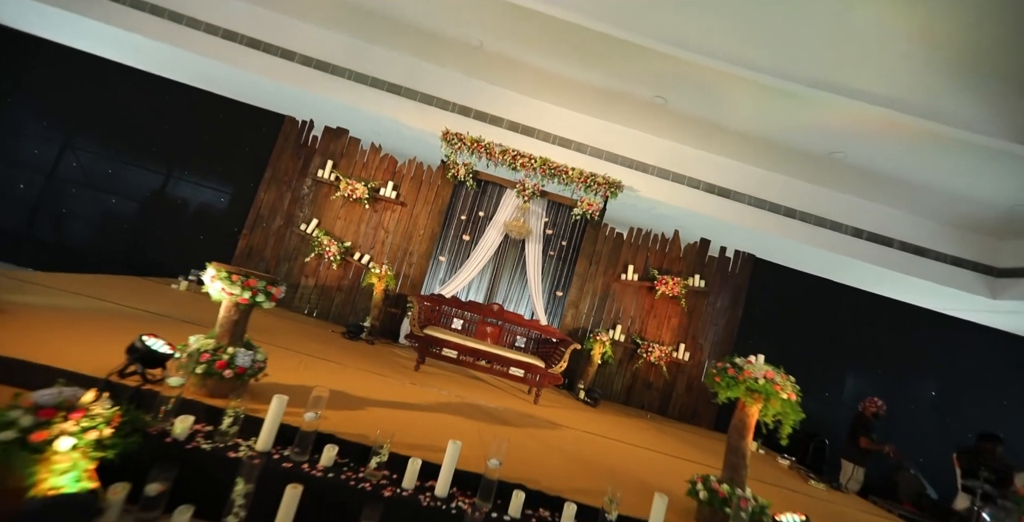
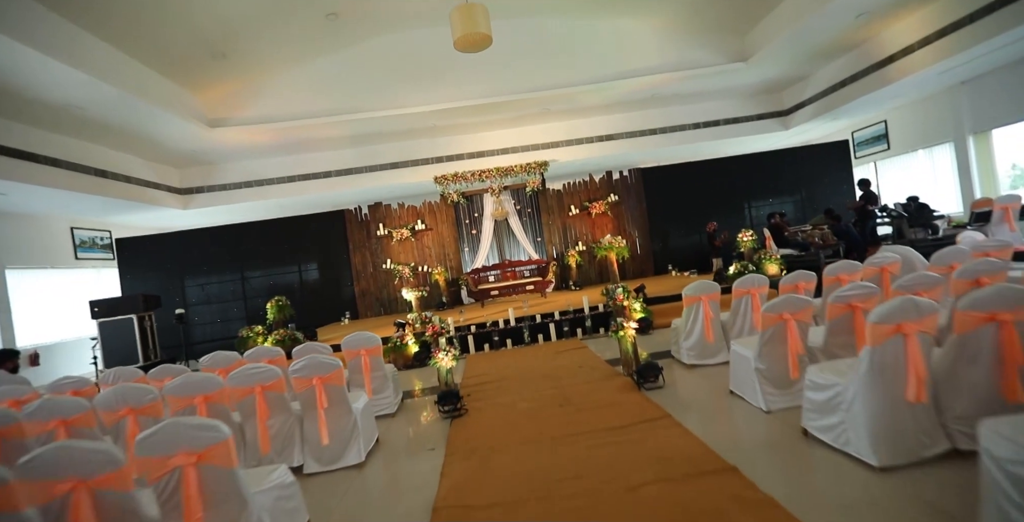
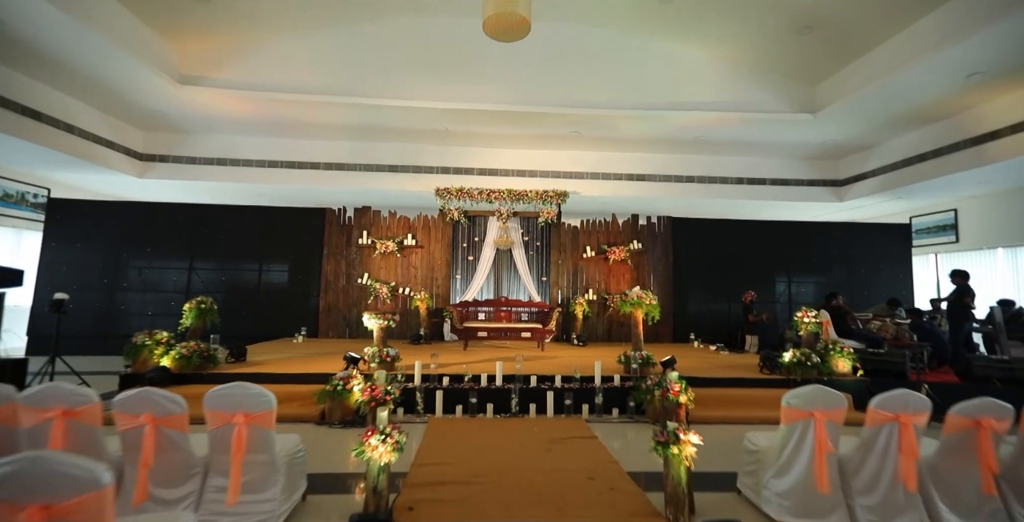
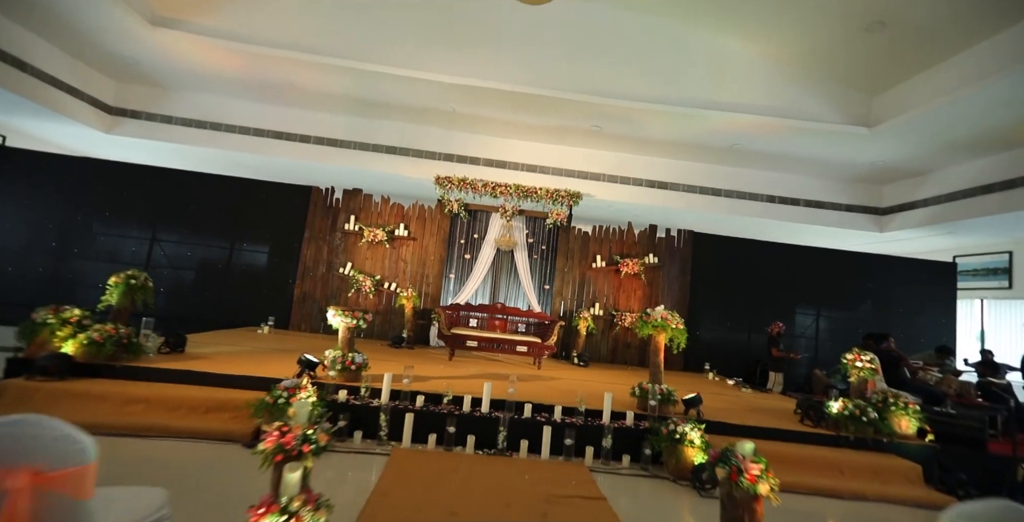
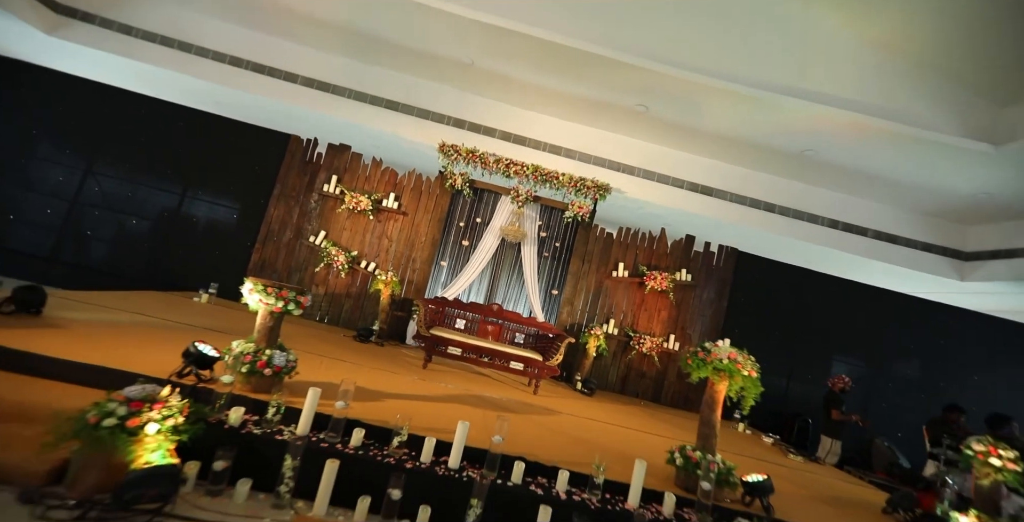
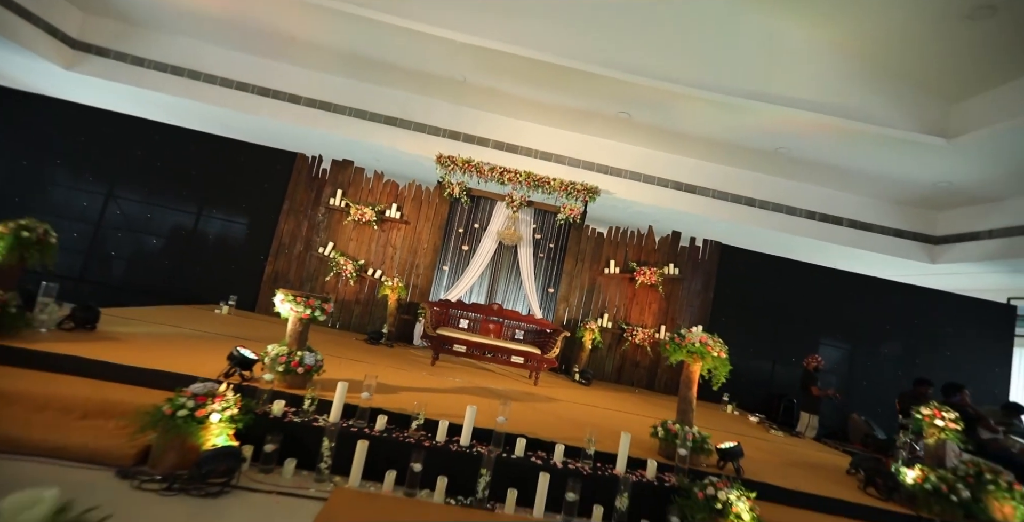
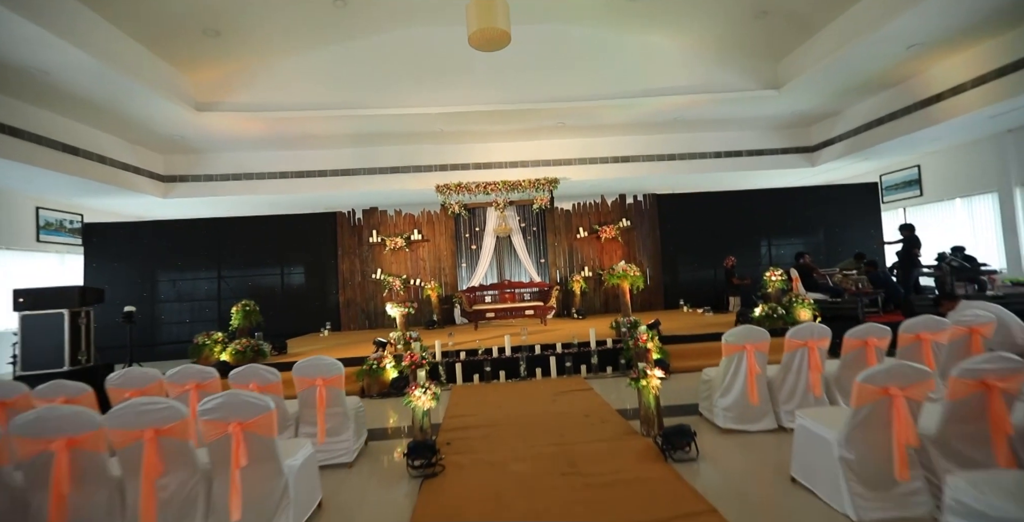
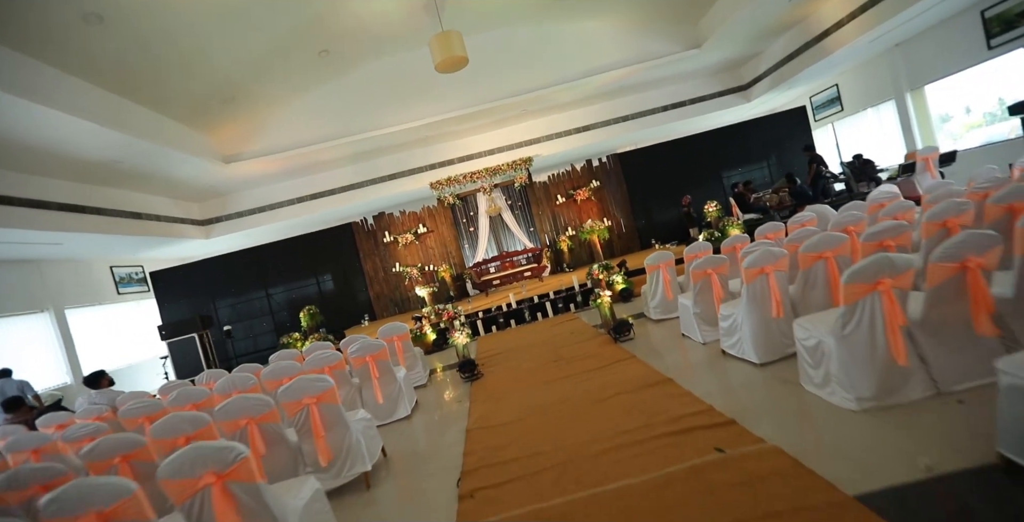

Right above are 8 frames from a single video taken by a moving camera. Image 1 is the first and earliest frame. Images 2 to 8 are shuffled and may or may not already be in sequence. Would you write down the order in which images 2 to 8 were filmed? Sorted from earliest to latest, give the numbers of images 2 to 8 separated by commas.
5, 6, 4, 3, 7, 2, 8
